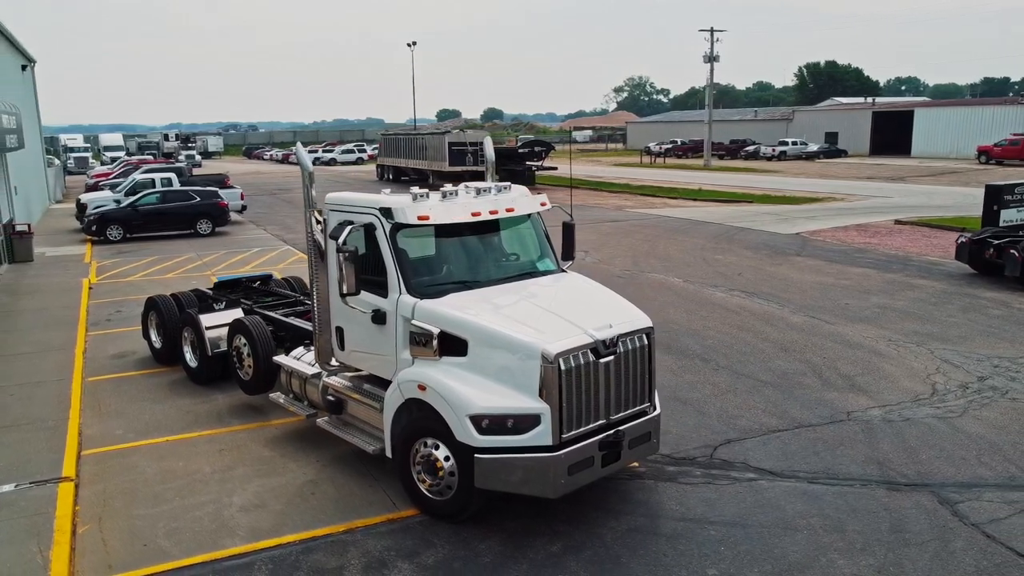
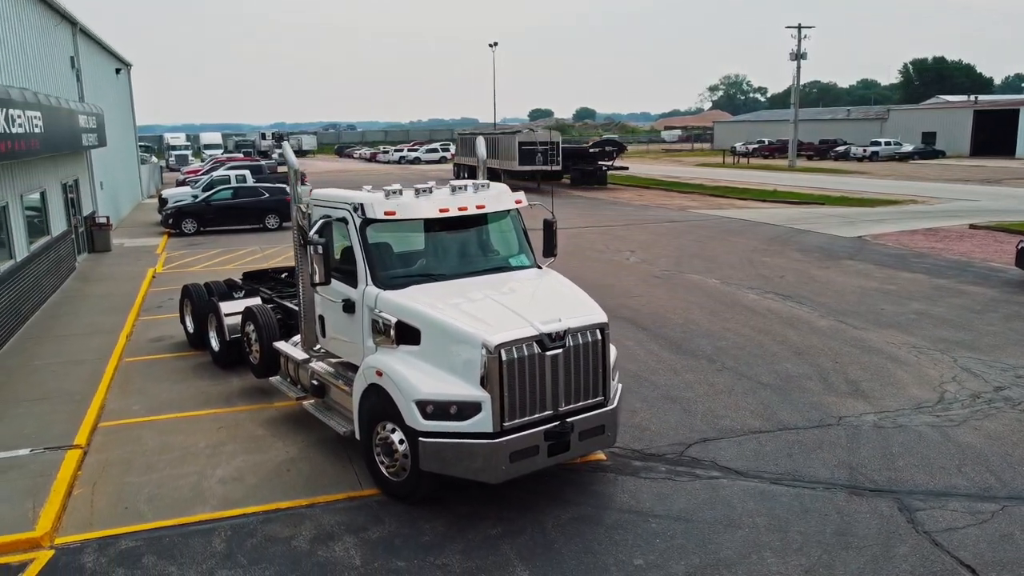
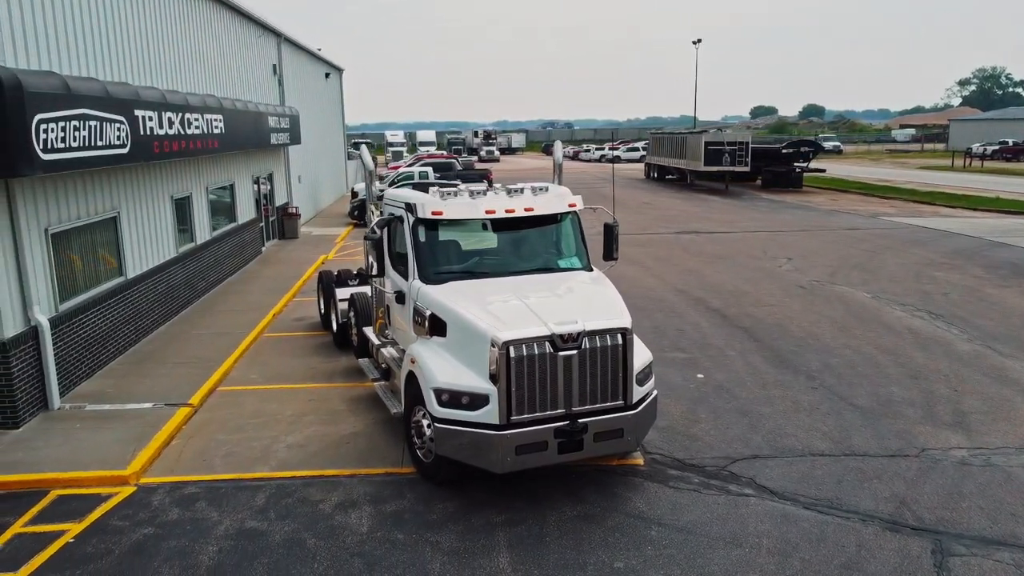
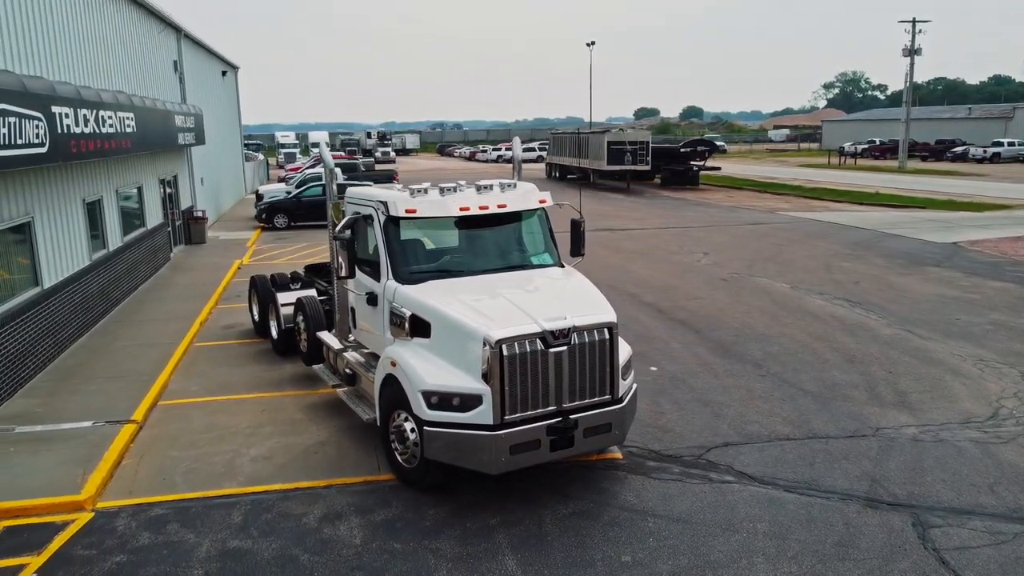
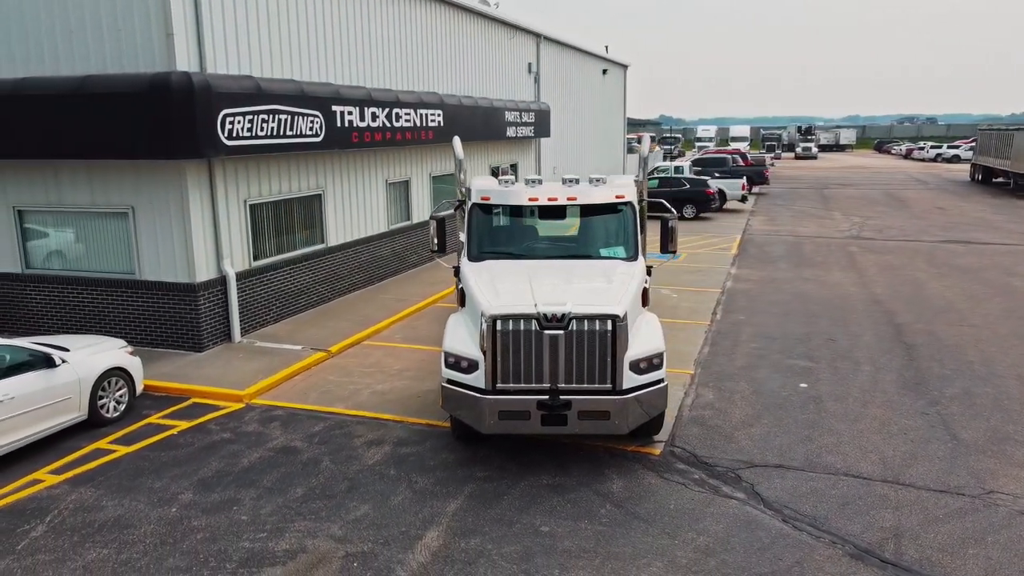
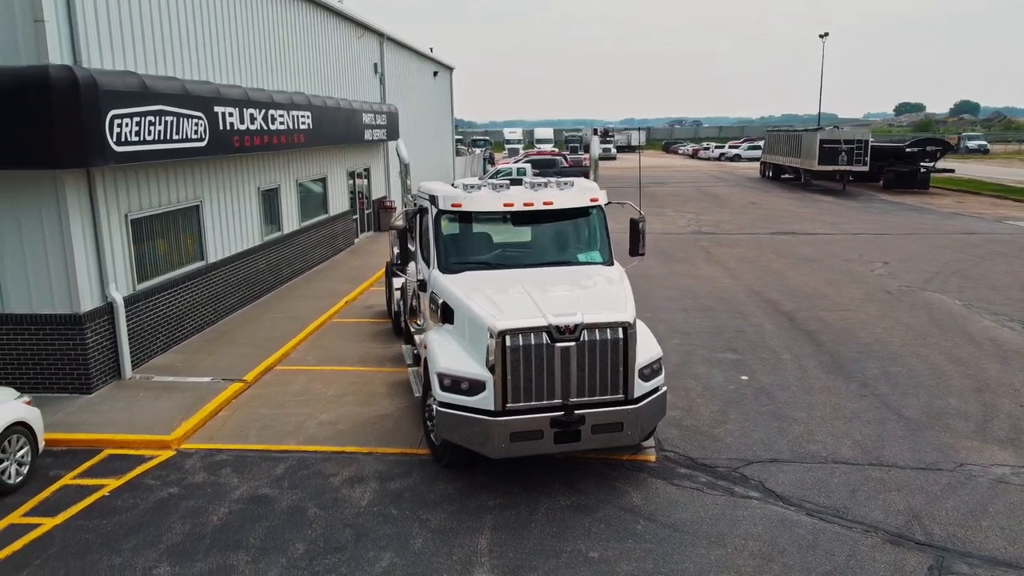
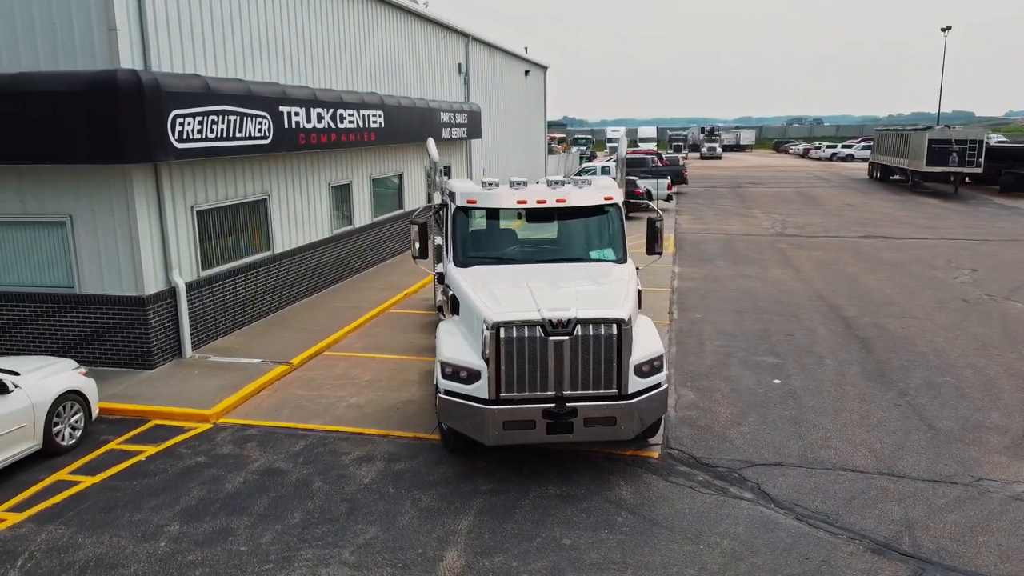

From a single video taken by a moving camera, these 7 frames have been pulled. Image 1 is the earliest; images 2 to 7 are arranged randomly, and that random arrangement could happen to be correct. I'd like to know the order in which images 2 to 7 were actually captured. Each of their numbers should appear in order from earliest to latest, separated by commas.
2, 4, 3, 6, 7, 5
